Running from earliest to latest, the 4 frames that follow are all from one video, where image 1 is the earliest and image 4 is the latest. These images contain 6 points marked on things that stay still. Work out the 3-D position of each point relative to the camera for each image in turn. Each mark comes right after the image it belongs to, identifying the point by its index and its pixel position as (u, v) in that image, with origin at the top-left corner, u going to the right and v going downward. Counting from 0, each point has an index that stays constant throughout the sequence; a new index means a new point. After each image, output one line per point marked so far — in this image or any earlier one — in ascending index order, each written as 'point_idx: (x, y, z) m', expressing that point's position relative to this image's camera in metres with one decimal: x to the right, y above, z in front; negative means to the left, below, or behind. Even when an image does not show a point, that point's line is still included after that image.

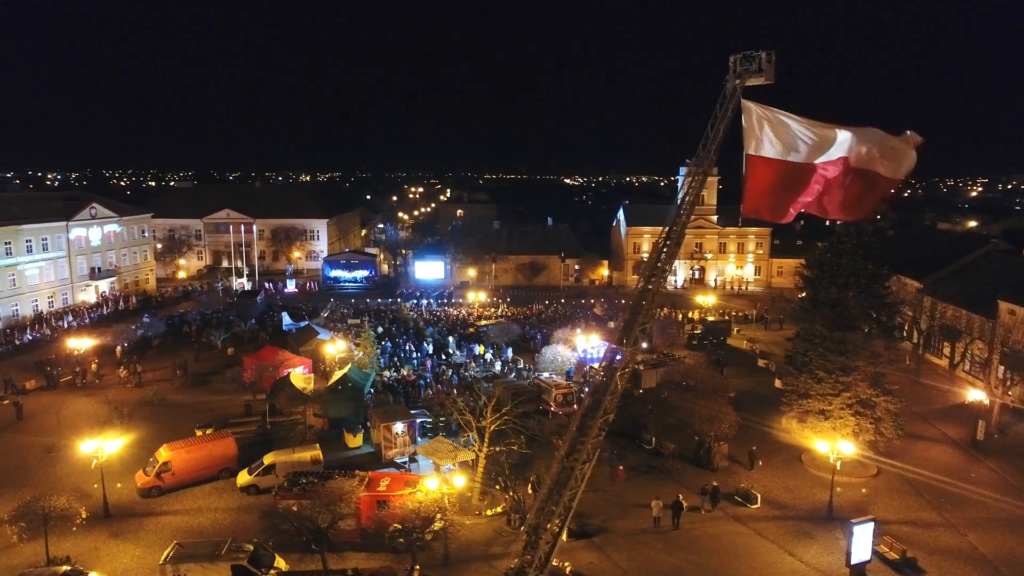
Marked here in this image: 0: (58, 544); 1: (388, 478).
0: (-11.3, -6.4, +17.1) m
1: (-3.0, -4.8, +17.1) m
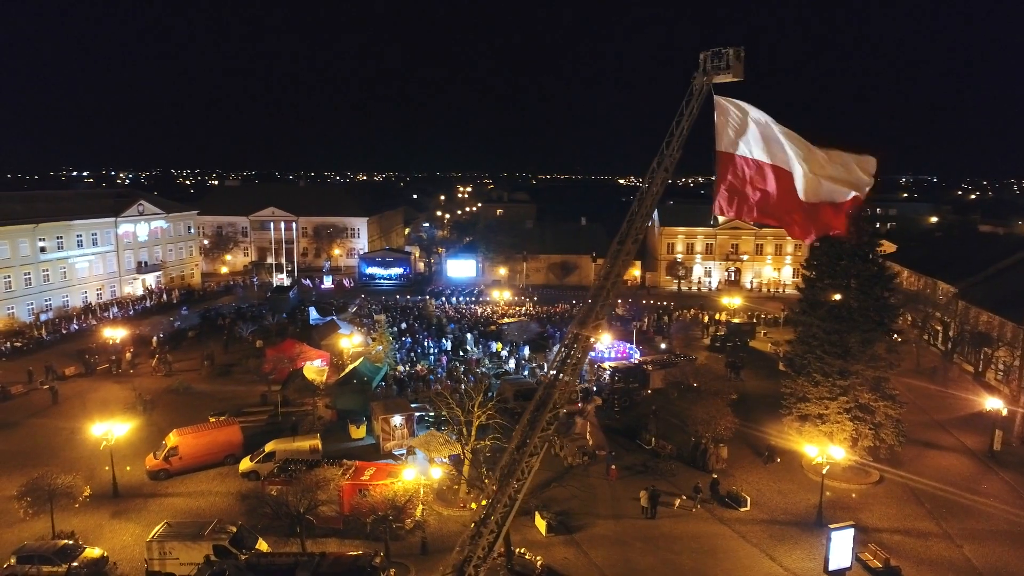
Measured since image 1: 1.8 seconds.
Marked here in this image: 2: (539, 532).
0: (-11.9, -6.2, +18.1) m
1: (-3.6, -4.6, +17.5) m
2: (+0.7, -6.4, +17.9) m
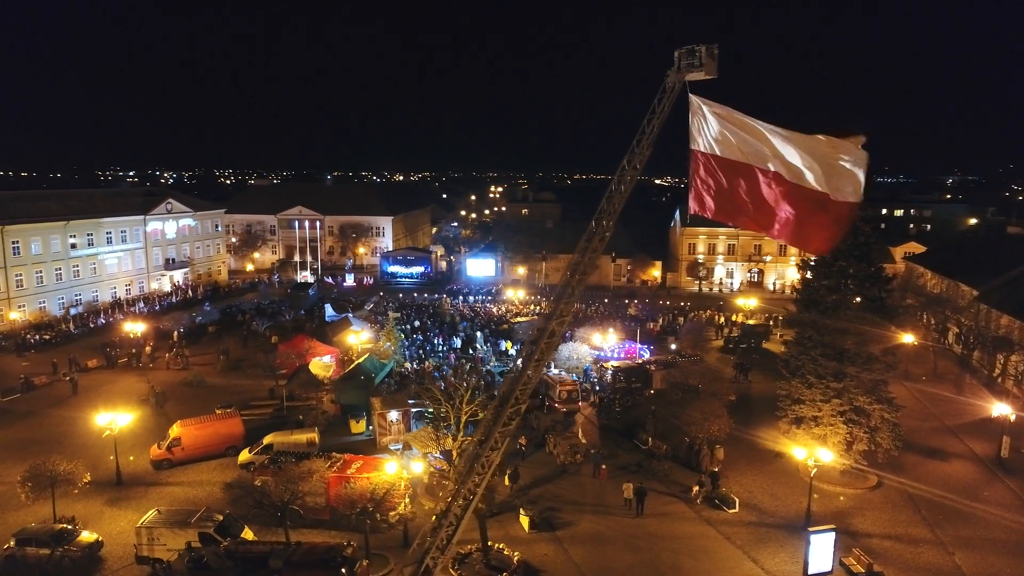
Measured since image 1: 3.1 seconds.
0: (-12.3, -6.0, +18.8) m
1: (-4.0, -4.5, +17.8) m
2: (+0.3, -6.4, +18.0) m
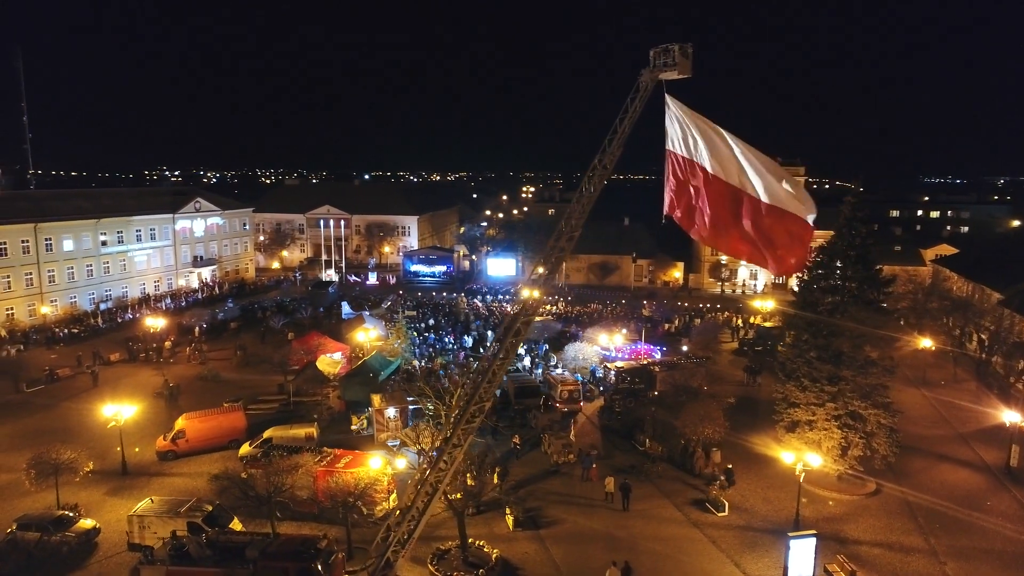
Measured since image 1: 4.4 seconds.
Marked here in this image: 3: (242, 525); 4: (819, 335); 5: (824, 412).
0: (-12.7, -5.8, +19.5) m
1: (-4.4, -4.5, +18.1) m
2: (-0.2, -6.3, +18.1) m
3: (-6.8, -5.9, +16.9) m
4: (+9.0, -1.3, +19.8) m
5: (+8.9, -3.5, +19.3) m
